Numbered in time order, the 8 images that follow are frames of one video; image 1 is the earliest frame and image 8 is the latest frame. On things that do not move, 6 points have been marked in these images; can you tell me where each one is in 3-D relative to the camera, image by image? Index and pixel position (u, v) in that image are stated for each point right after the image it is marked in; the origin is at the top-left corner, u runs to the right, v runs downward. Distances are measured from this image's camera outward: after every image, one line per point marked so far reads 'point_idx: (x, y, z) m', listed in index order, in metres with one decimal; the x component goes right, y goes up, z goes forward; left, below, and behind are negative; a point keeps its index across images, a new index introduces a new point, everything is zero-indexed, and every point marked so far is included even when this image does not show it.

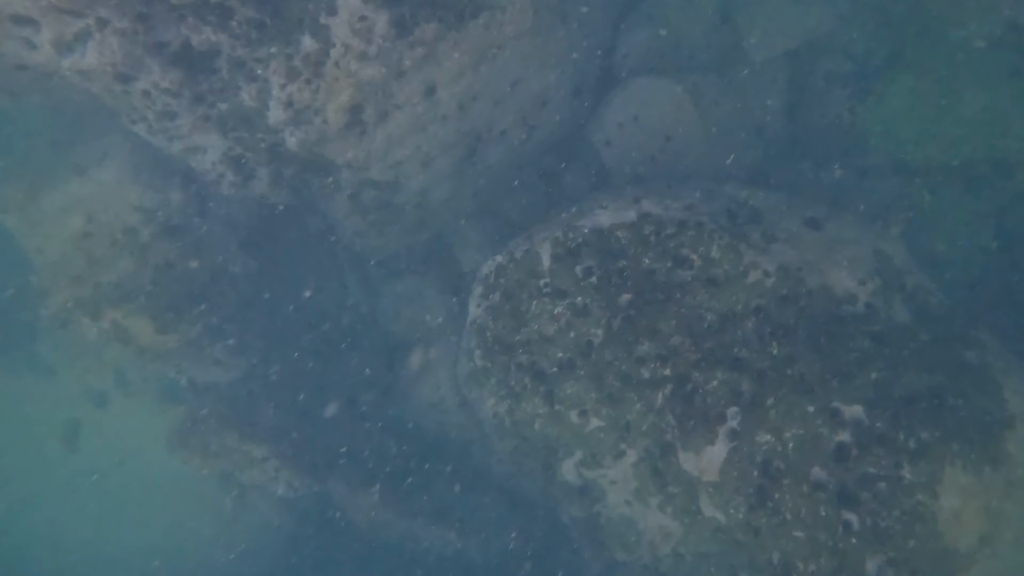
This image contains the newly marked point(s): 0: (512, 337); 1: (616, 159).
0: (0.0, -0.4, +6.0) m
1: (+1.1, +1.3, +7.1) m
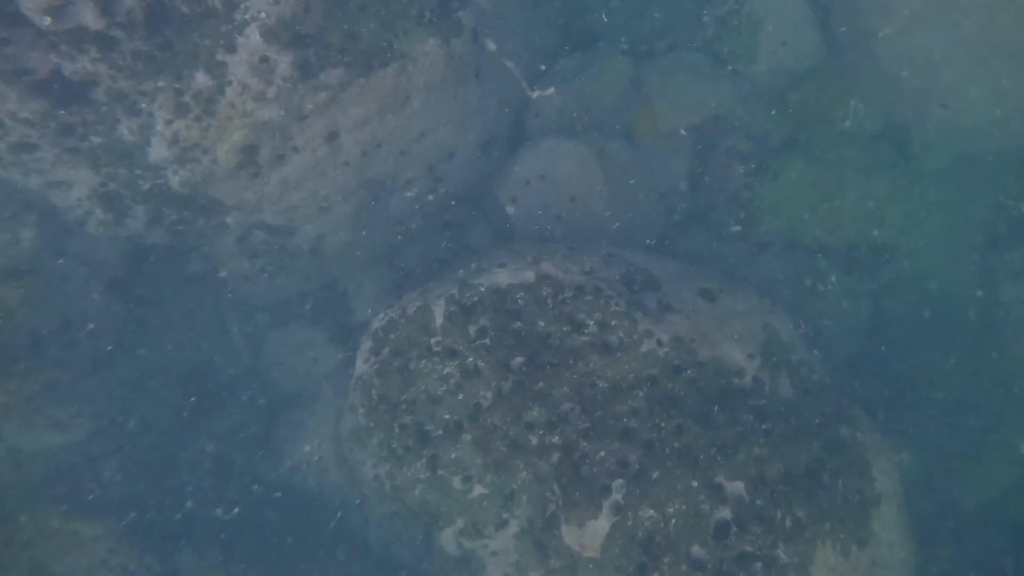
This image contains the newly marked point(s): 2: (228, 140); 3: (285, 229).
0: (-0.9, -0.9, +5.8) m
1: (+0.1, +0.7, +7.1) m
2: (-2.3, +1.2, +5.8) m
3: (-2.1, +0.6, +6.9) m
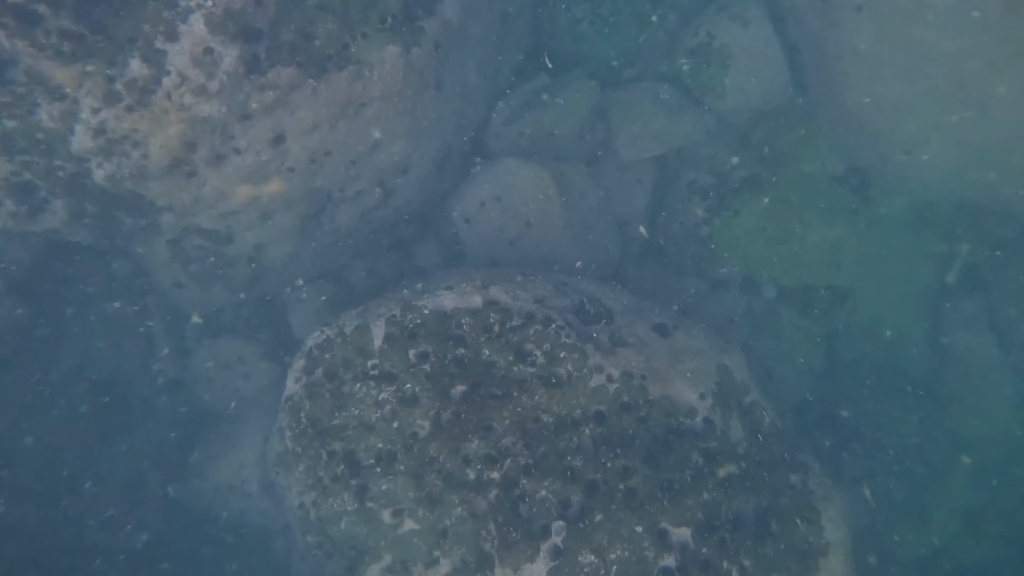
0: (-1.4, -1.0, +5.4) m
1: (-0.4, +0.5, +6.8) m
2: (-2.6, +1.2, +5.4) m
3: (-2.6, +0.5, +6.5) m
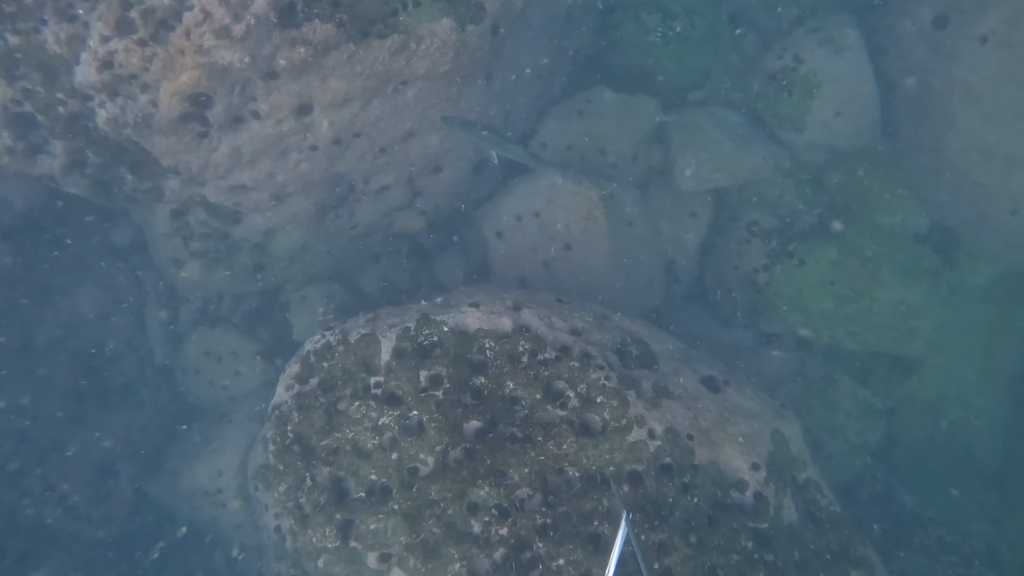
0: (-1.2, -1.0, +4.6) m
1: (-0.1, +0.3, +6.1) m
2: (-2.2, +1.3, +4.7) m
3: (-2.2, +0.6, +5.7) m
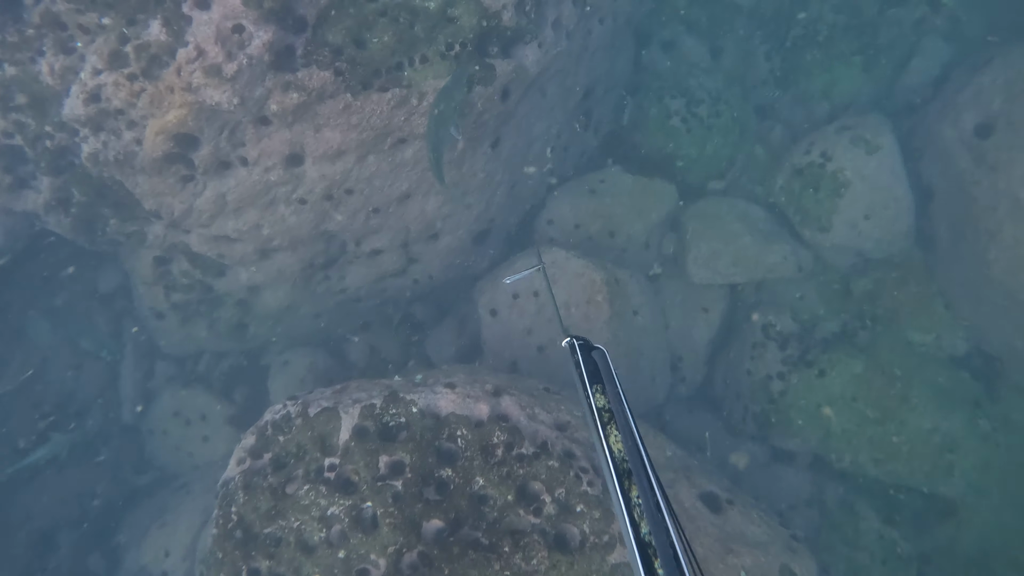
0: (-1.4, -1.3, +4.0) m
1: (-0.1, -0.4, +5.6) m
2: (-2.2, +1.0, +4.4) m
3: (-2.2, +0.2, +5.4) m
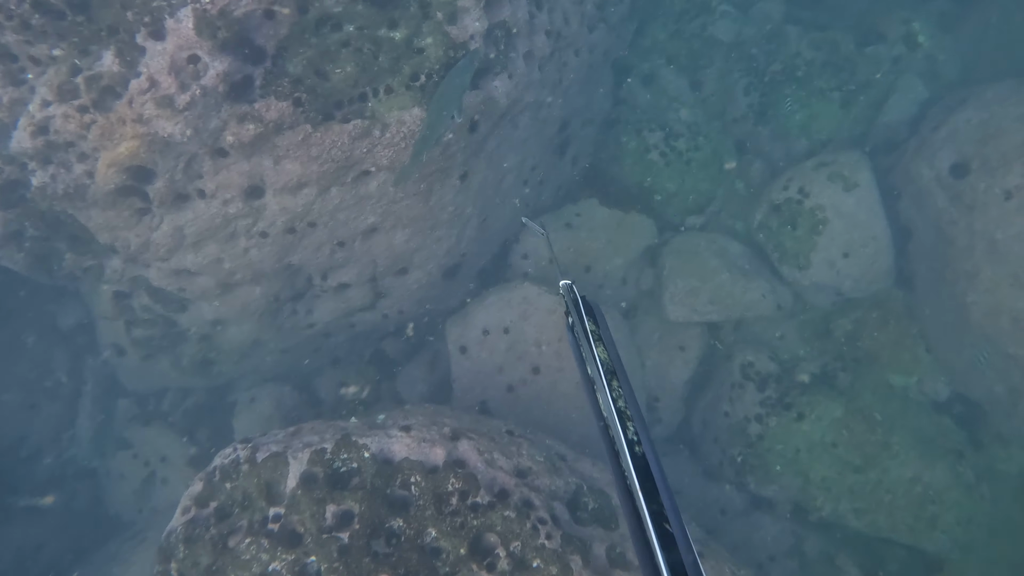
0: (-1.7, -1.5, +3.8) m
1: (-0.3, -0.7, +5.4) m
2: (-2.4, +0.8, +4.3) m
3: (-2.5, -0.1, +5.2) m
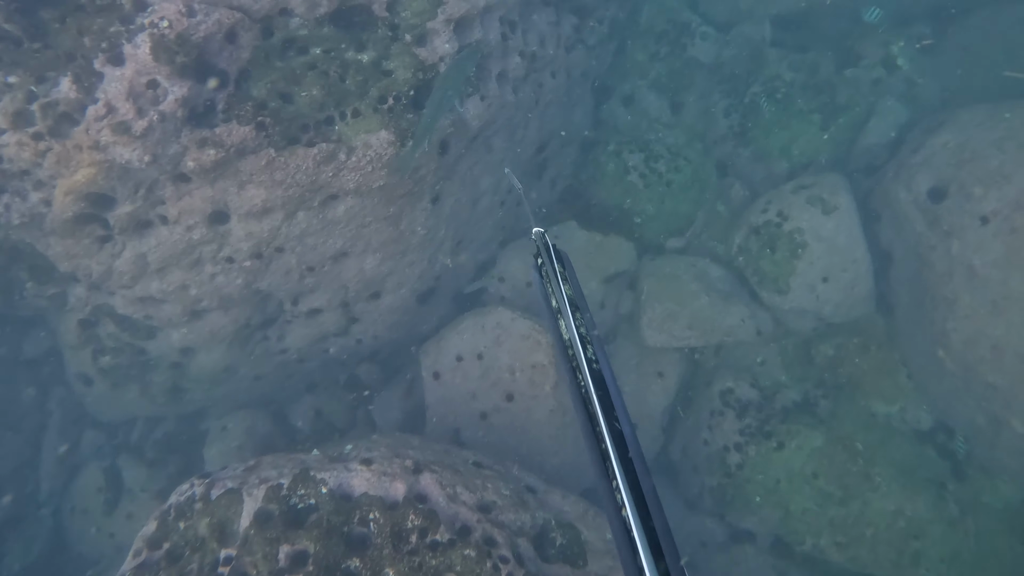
0: (-1.9, -1.7, +3.6) m
1: (-0.5, -0.8, +5.3) m
2: (-2.6, +0.7, +4.2) m
3: (-2.7, -0.3, +5.1) m
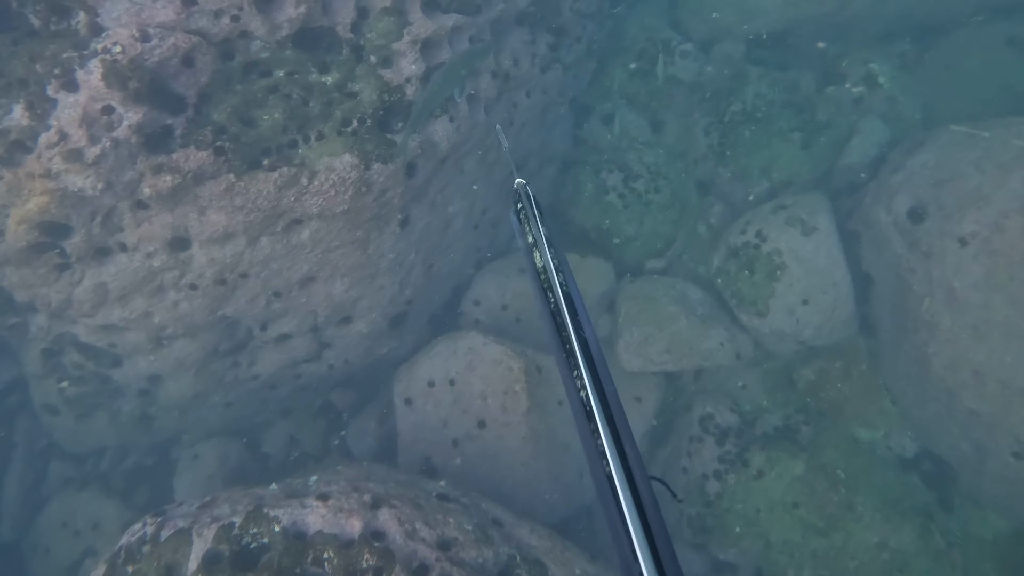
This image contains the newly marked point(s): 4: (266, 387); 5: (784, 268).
0: (-2.1, -1.8, +3.5) m
1: (-0.7, -1.0, +5.1) m
2: (-2.8, +0.5, +4.1) m
3: (-2.9, -0.4, +4.9) m
4: (-1.9, -0.8, +5.6) m
5: (+2.0, +0.1, +5.2) m
